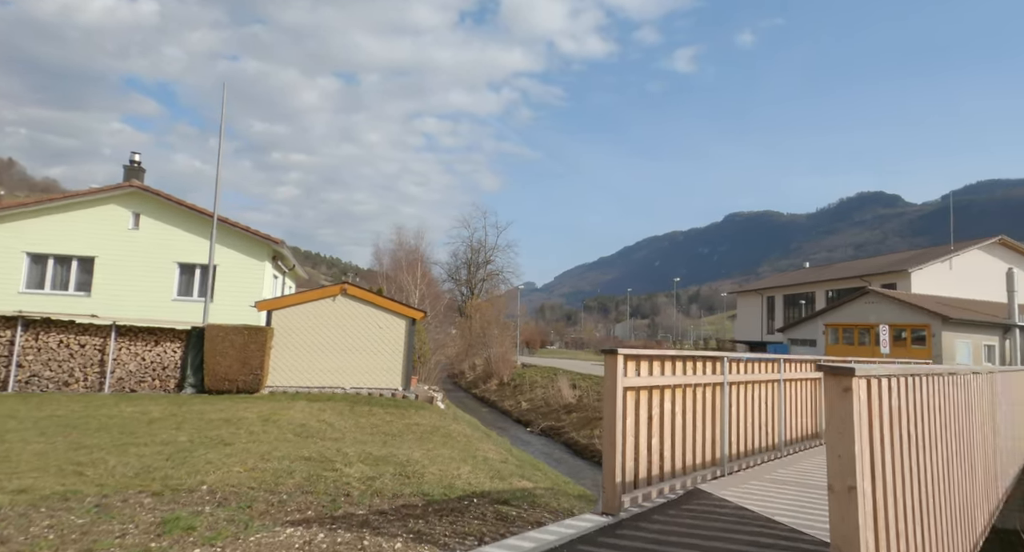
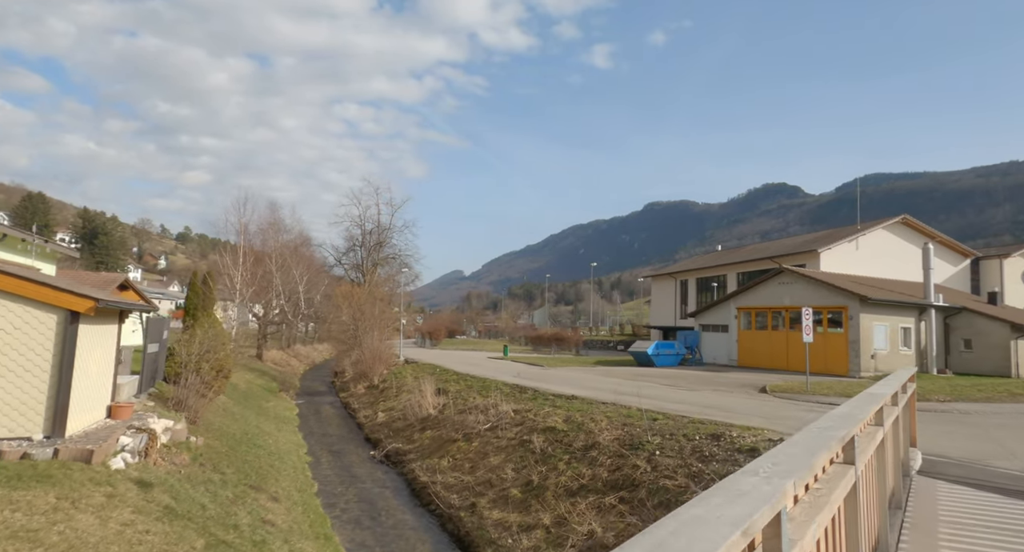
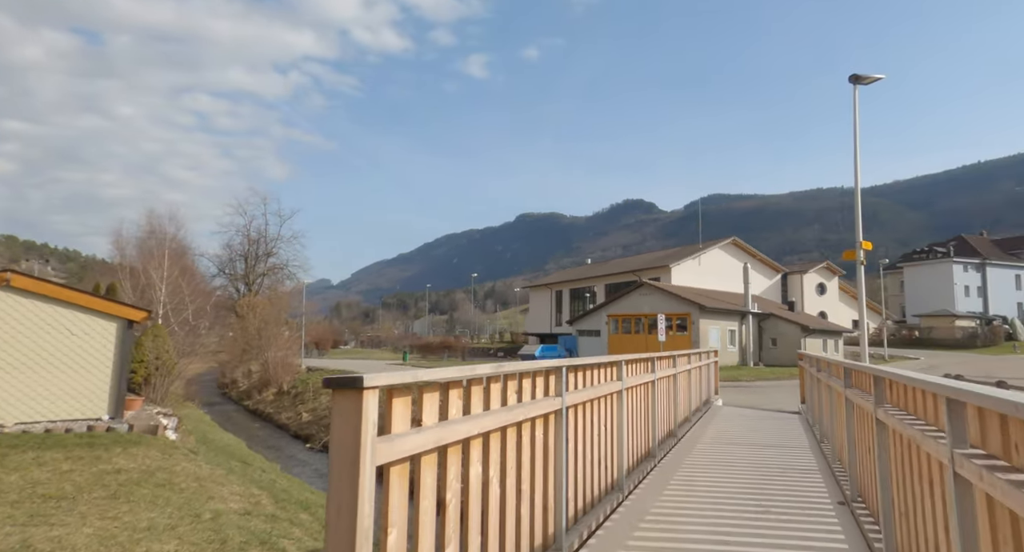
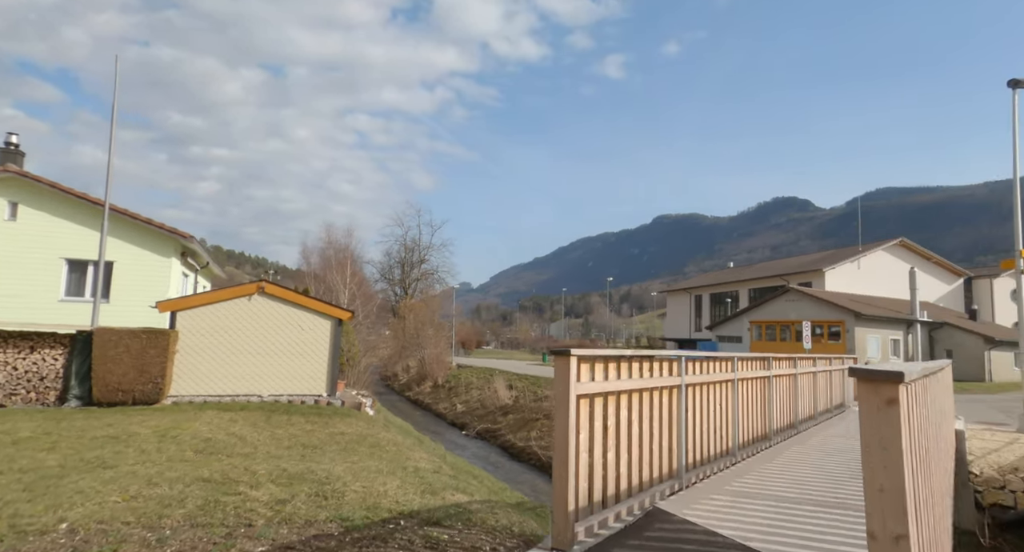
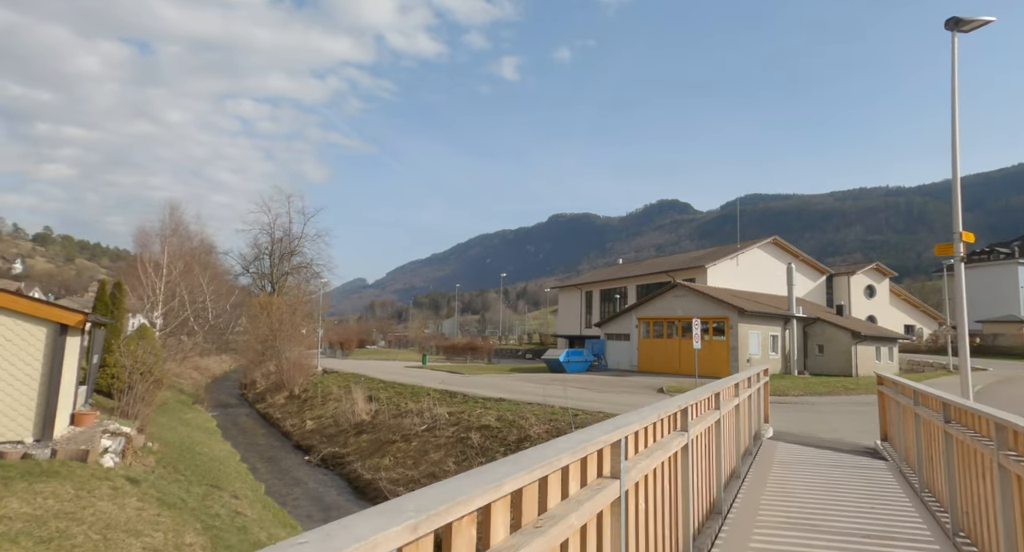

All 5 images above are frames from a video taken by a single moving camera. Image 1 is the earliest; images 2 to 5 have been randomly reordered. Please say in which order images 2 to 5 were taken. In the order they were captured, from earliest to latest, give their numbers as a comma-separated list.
4, 3, 5, 2
